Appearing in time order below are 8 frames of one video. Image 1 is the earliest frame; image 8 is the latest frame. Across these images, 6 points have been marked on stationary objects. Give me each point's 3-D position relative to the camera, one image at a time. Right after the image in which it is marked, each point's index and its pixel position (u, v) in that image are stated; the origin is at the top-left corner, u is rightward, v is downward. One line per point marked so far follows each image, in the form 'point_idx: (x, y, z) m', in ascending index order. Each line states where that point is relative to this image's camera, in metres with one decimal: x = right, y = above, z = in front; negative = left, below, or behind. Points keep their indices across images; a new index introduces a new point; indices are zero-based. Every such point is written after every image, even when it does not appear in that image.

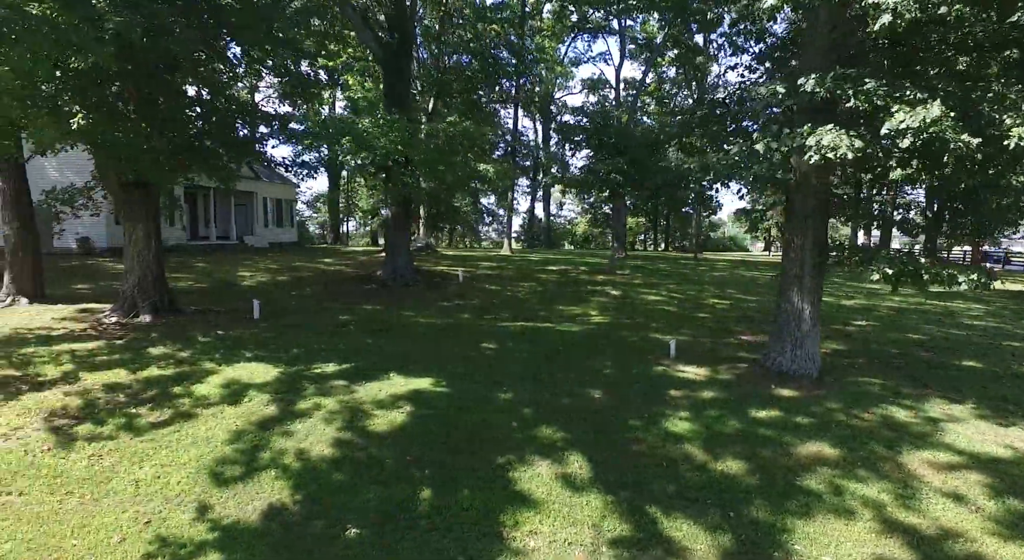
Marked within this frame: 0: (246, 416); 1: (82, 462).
0: (-2.5, -1.3, +5.7) m
1: (-3.6, -1.5, +5.0) m
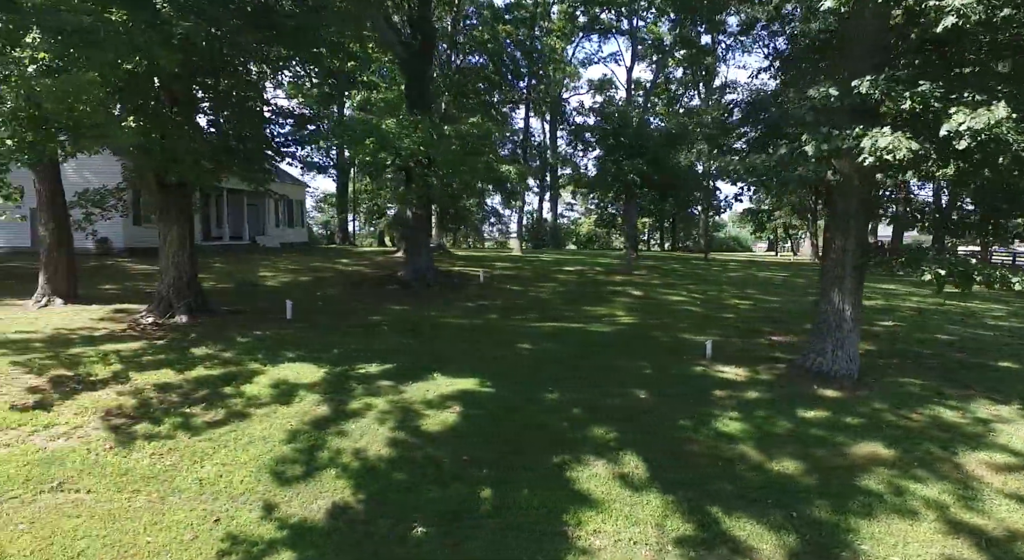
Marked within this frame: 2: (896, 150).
0: (-2.0, -1.3, +5.8) m
1: (-3.1, -1.5, +5.1) m
2: (+3.0, +1.0, +4.7) m
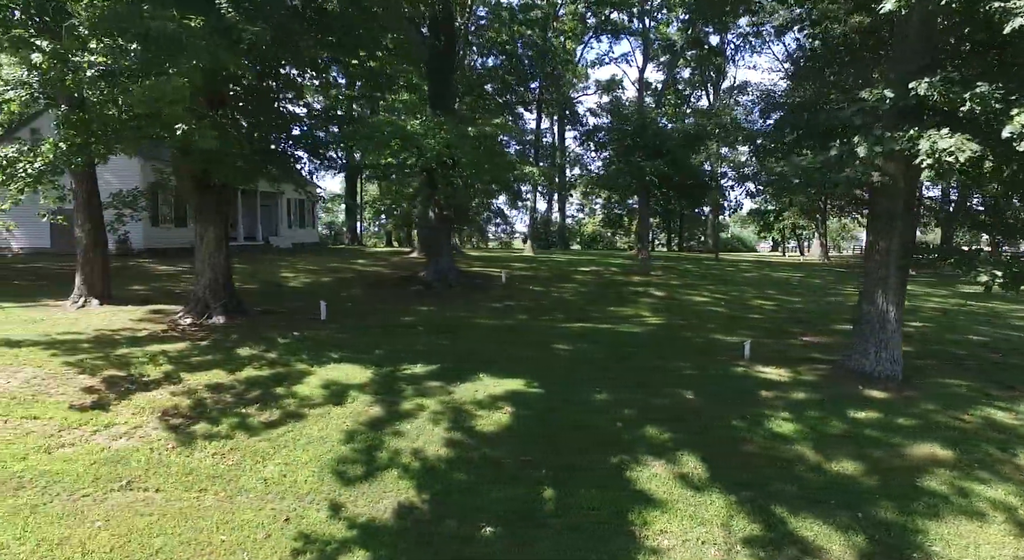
0: (-1.5, -1.3, +5.8) m
1: (-2.6, -1.5, +5.2) m
2: (+3.5, +1.0, +4.8) m
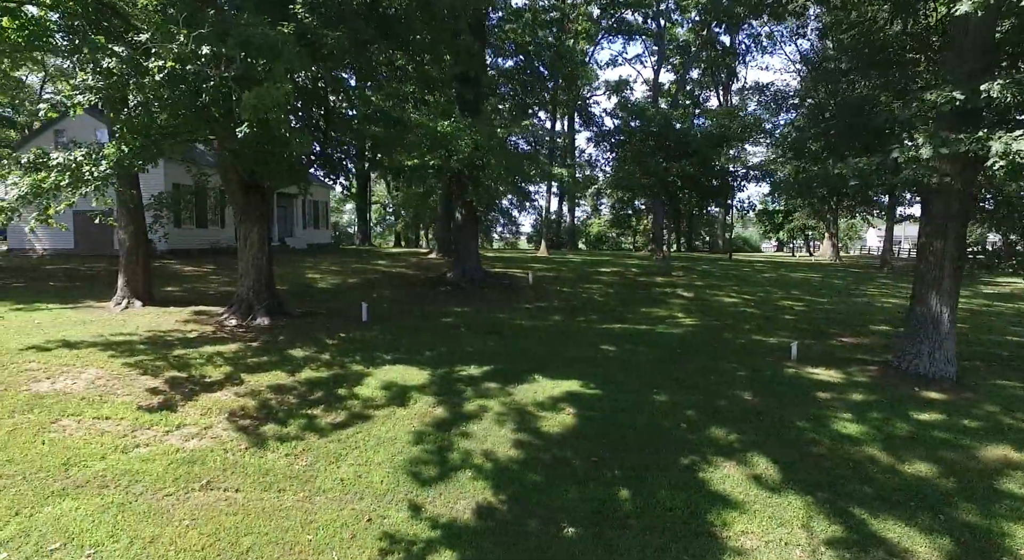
0: (-0.9, -1.3, +5.9) m
1: (-2.0, -1.6, +5.3) m
2: (+4.1, +1.0, +4.8) m
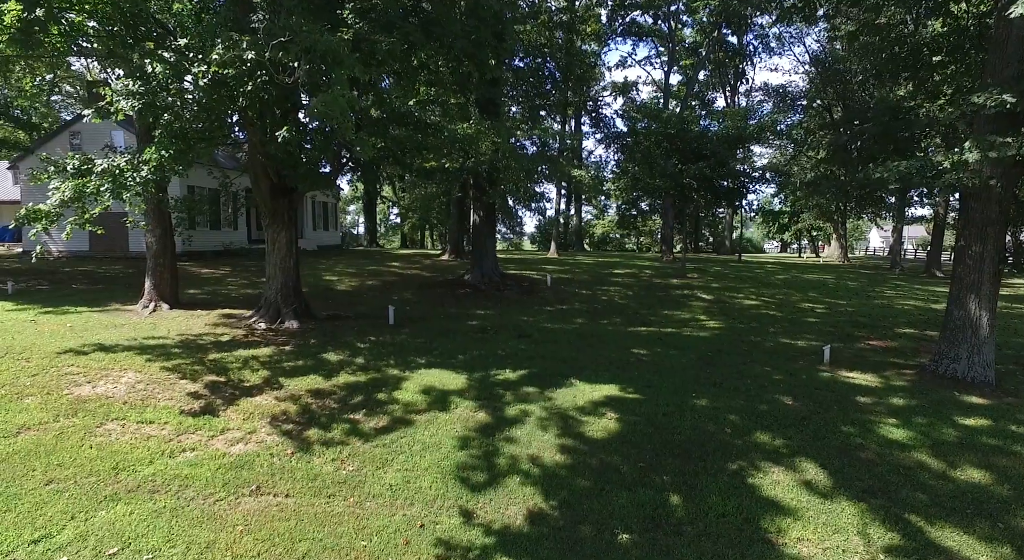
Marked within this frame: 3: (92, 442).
0: (-0.5, -1.4, +5.9) m
1: (-1.6, -1.6, +5.3) m
2: (+4.5, +0.9, +4.8) m
3: (-3.7, -1.4, +5.4) m
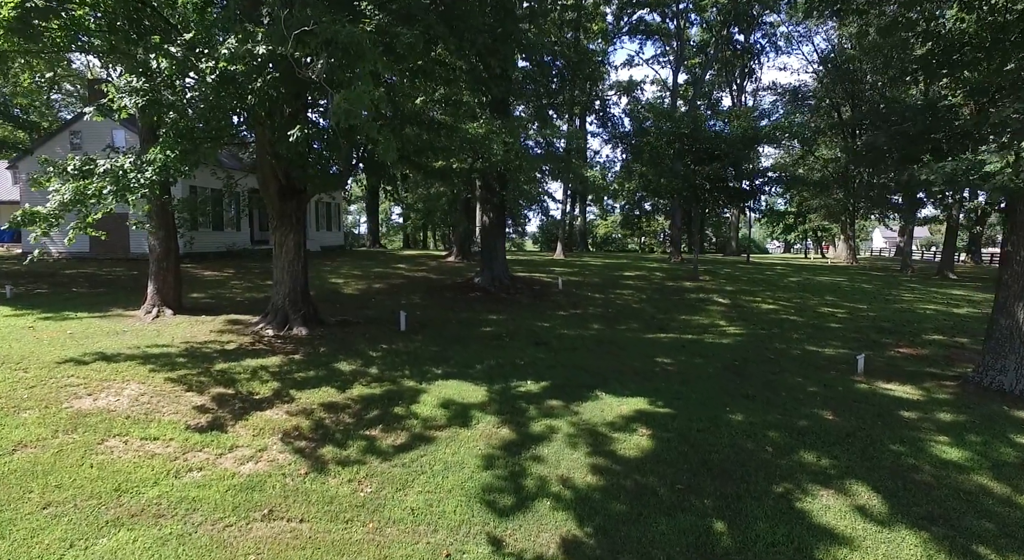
0: (-0.3, -1.5, +5.6) m
1: (-1.4, -1.7, +4.9) m
2: (+4.7, +0.8, +4.5) m
3: (-3.5, -1.5, +5.1) m
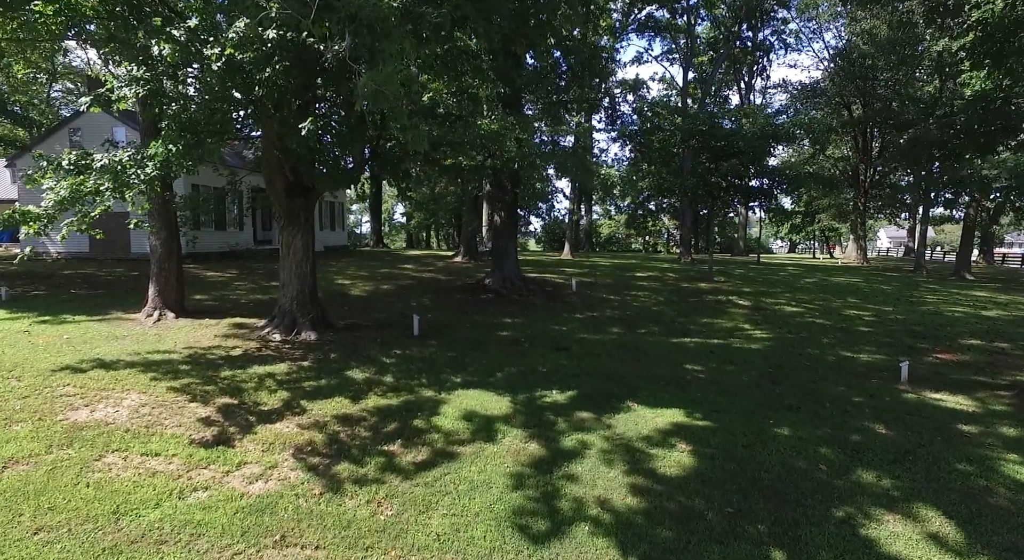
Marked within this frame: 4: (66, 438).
0: (0.0, -1.5, +5.2) m
1: (-1.1, -1.7, +4.5) m
2: (+5.0, +0.8, +4.0) m
3: (-3.2, -1.5, +4.7) m
4: (-3.8, -1.4, +5.2) m
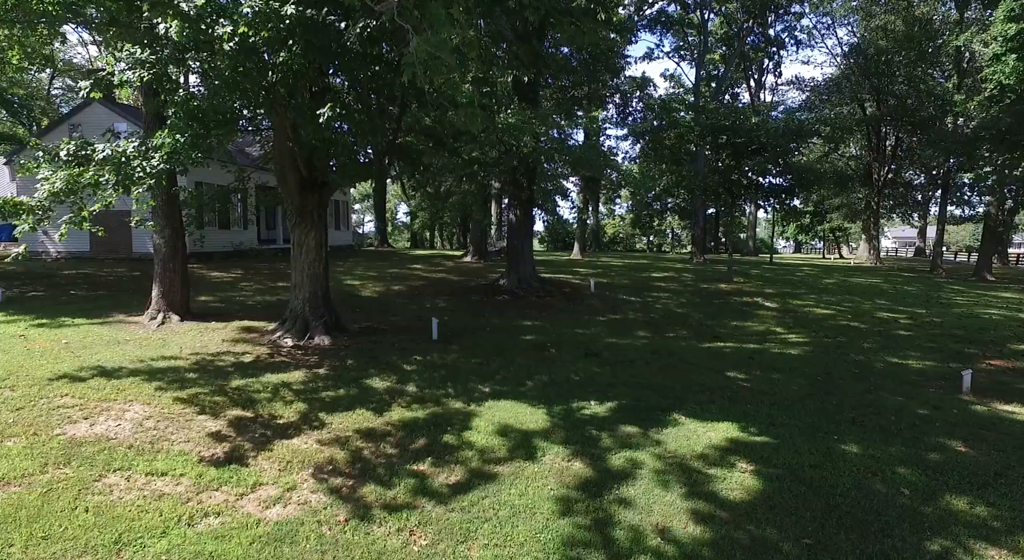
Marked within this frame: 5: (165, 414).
0: (+0.3, -1.5, +4.7) m
1: (-0.8, -1.7, +4.0) m
2: (+5.3, +0.8, +3.5) m
3: (-2.9, -1.6, +4.2) m
4: (-3.5, -1.4, +4.7) m
5: (-3.2, -1.2, +5.5) m
